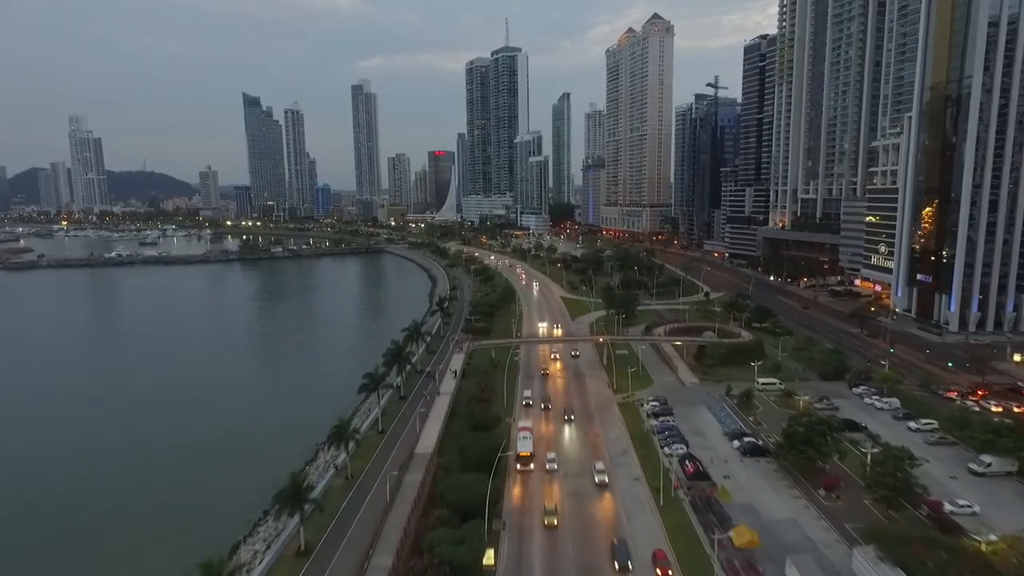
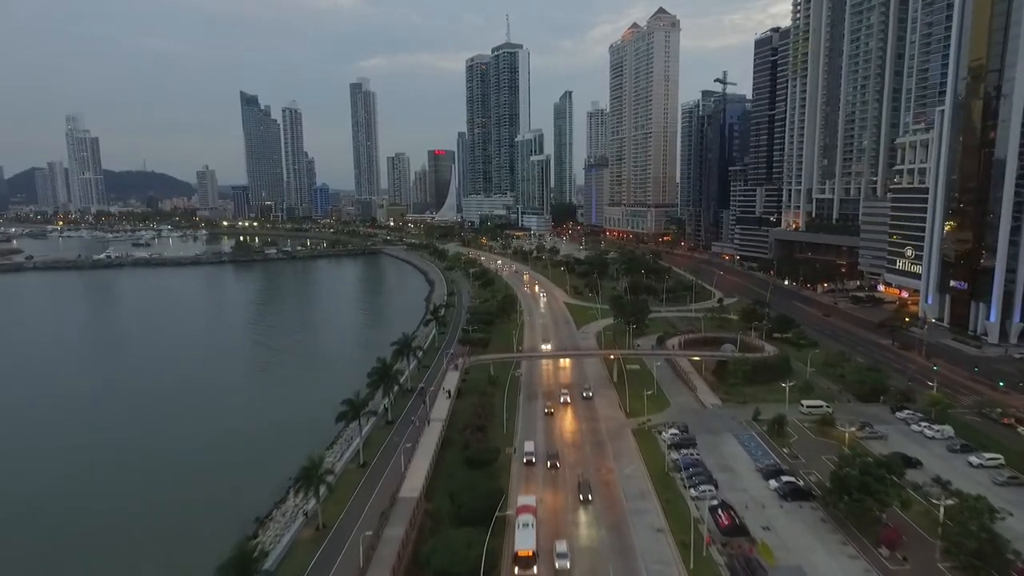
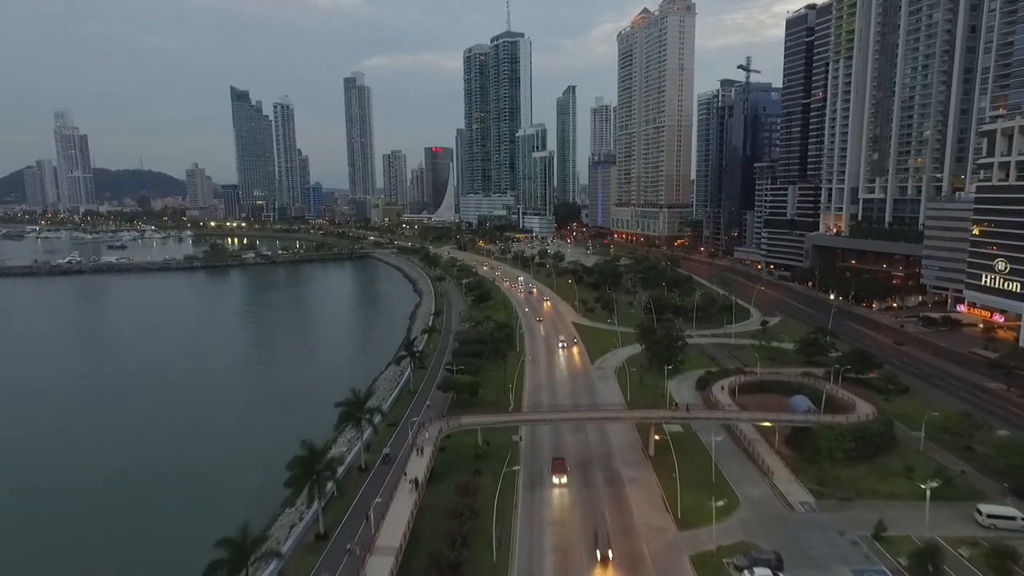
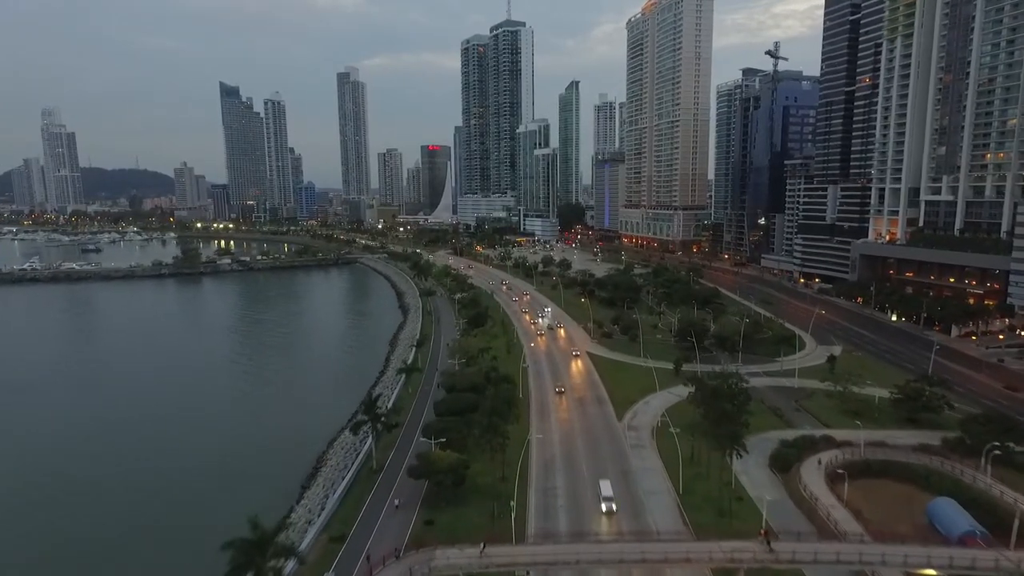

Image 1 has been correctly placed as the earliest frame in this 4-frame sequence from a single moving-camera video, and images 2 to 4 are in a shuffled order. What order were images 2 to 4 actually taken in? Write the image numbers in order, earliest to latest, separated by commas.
2, 3, 4
